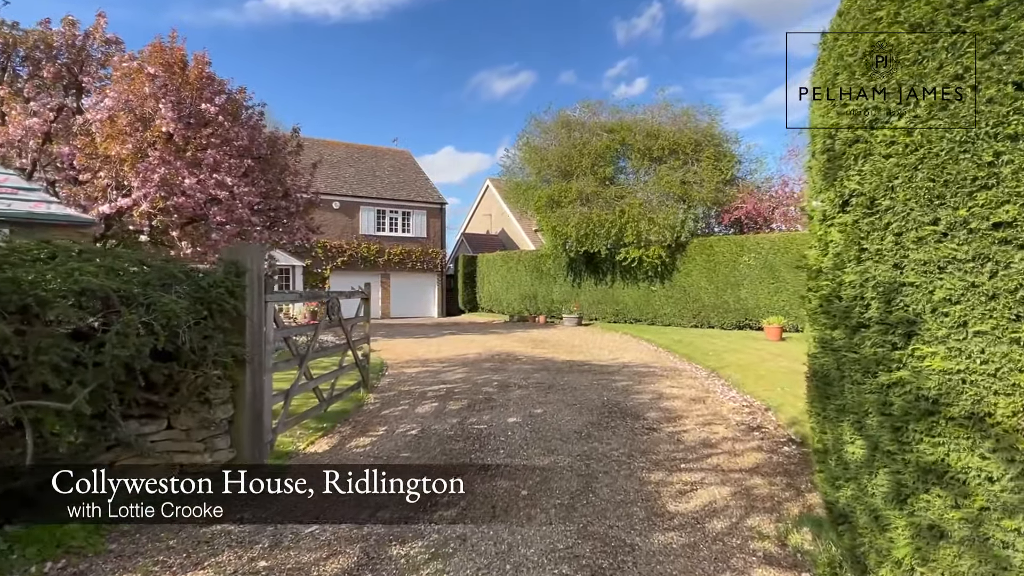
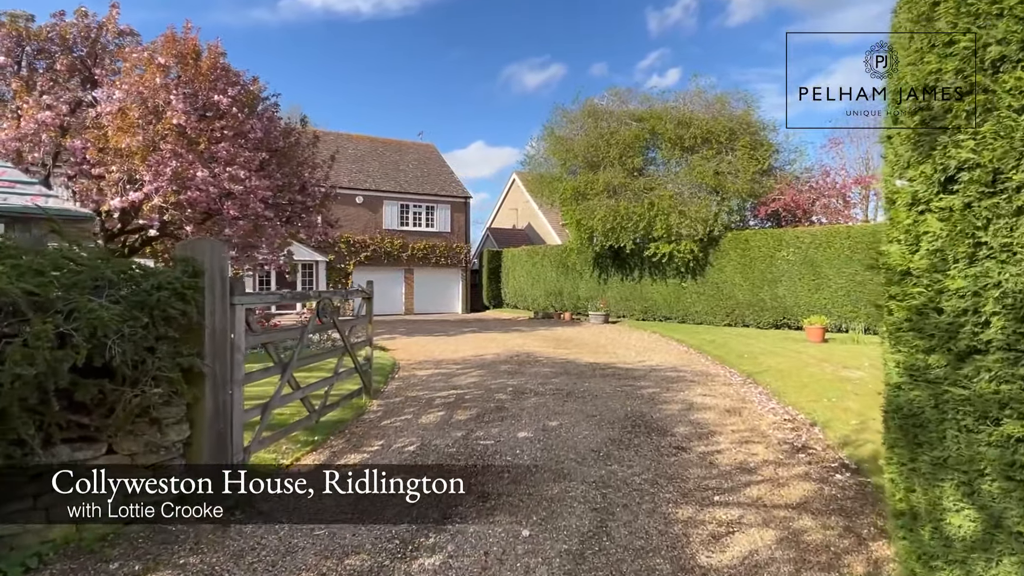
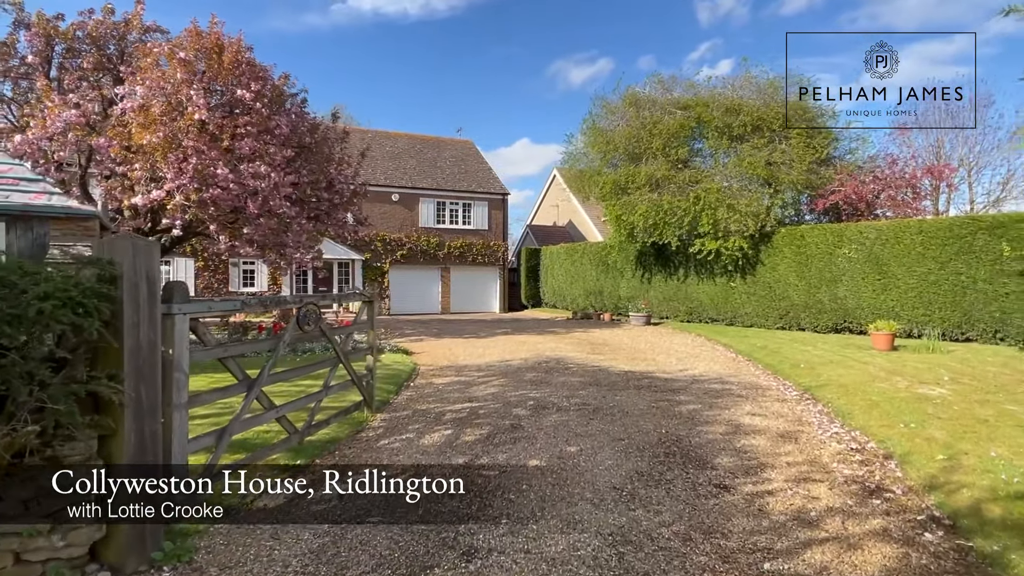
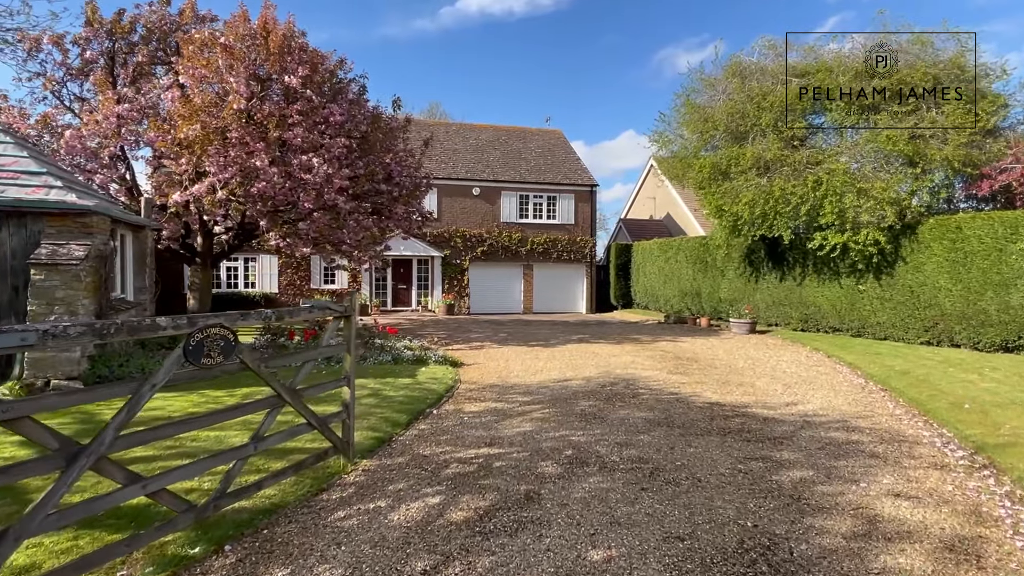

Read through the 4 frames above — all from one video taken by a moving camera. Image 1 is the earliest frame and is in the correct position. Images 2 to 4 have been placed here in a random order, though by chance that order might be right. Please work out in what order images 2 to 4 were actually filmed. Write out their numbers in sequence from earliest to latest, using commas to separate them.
2, 3, 4
